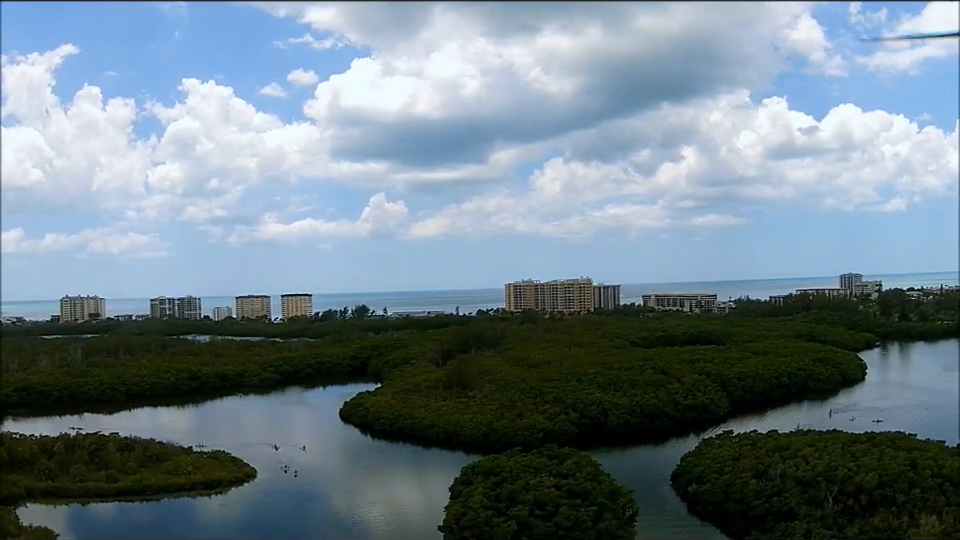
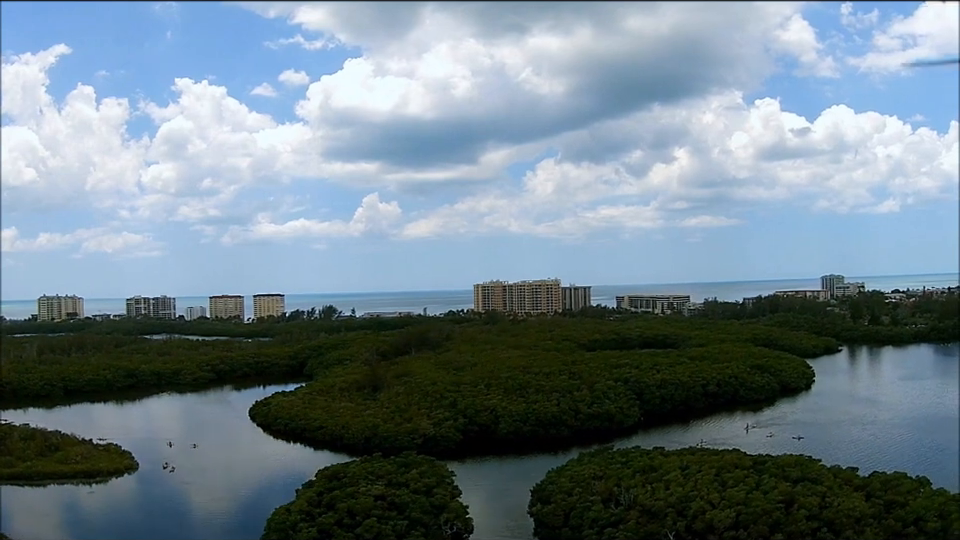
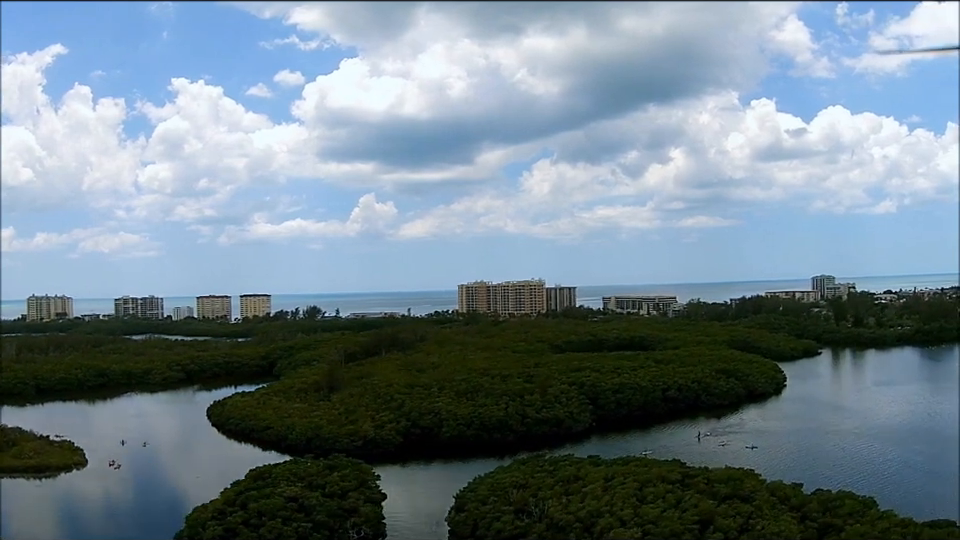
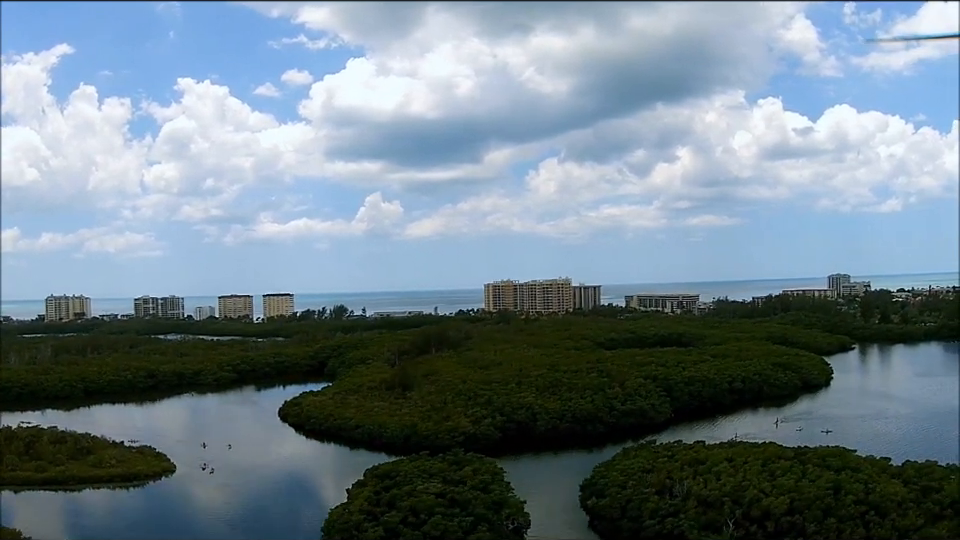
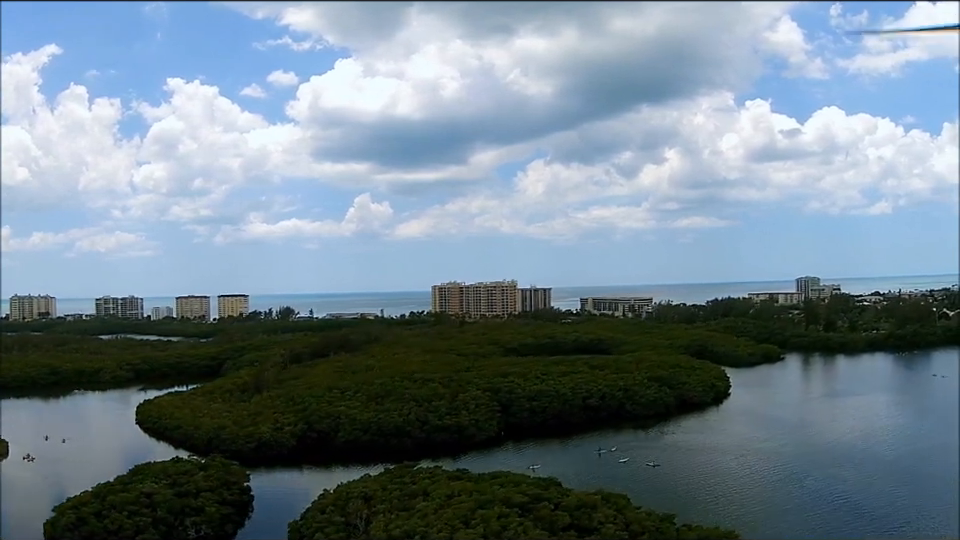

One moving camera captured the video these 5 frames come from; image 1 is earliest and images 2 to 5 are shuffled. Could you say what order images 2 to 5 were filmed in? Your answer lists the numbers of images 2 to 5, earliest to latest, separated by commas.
4, 2, 3, 5
